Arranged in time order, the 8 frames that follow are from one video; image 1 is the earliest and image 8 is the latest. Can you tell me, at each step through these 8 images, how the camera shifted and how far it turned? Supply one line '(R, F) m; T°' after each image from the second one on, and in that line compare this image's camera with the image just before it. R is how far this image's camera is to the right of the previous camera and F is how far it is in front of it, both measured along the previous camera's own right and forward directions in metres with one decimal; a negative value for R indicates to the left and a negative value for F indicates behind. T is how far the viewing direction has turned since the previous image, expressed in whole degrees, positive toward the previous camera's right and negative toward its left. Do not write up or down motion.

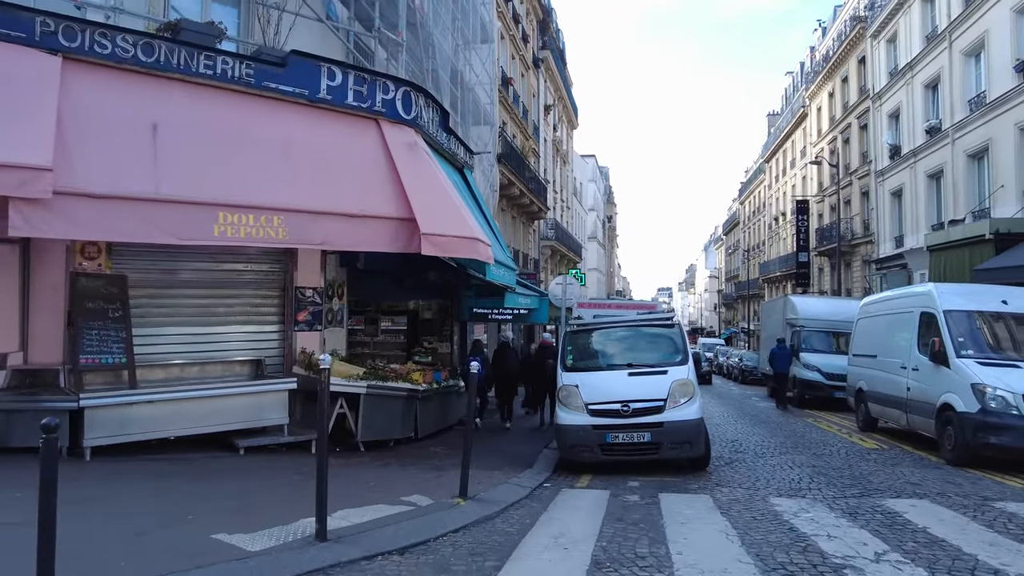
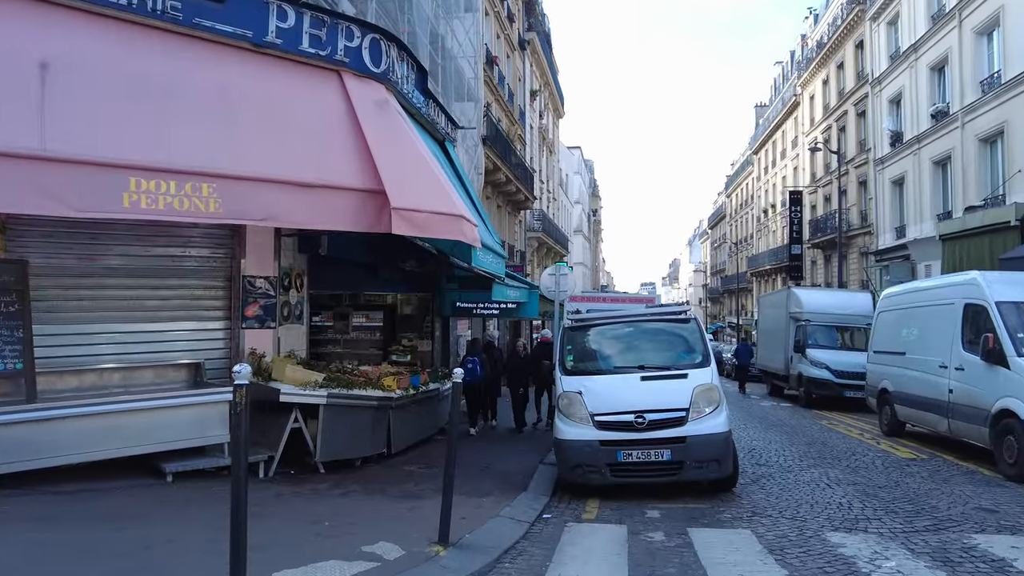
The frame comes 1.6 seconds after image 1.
(-0.1, +1.6) m; +1°
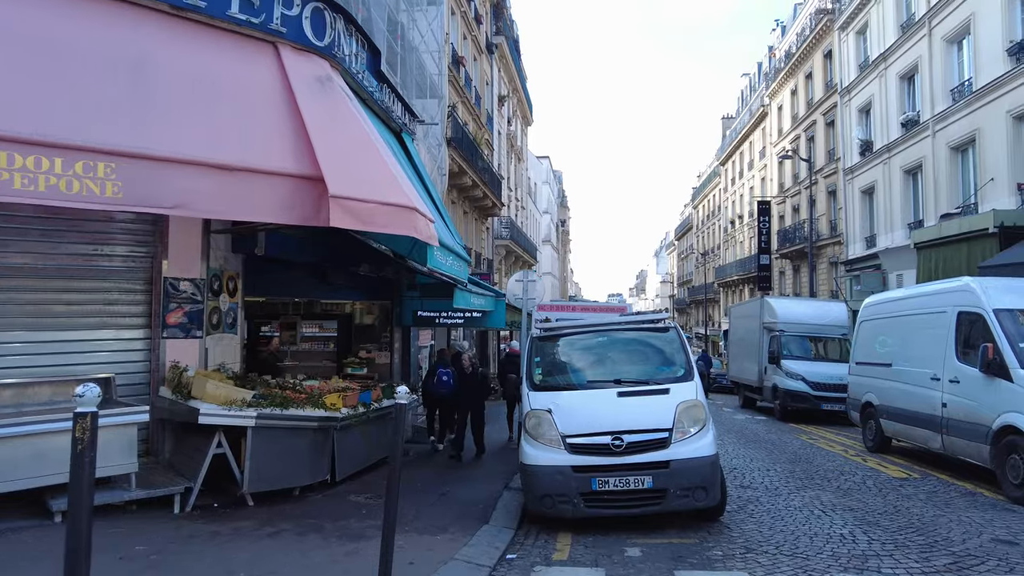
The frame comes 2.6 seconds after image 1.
(+0.1, +1.0) m; +3°
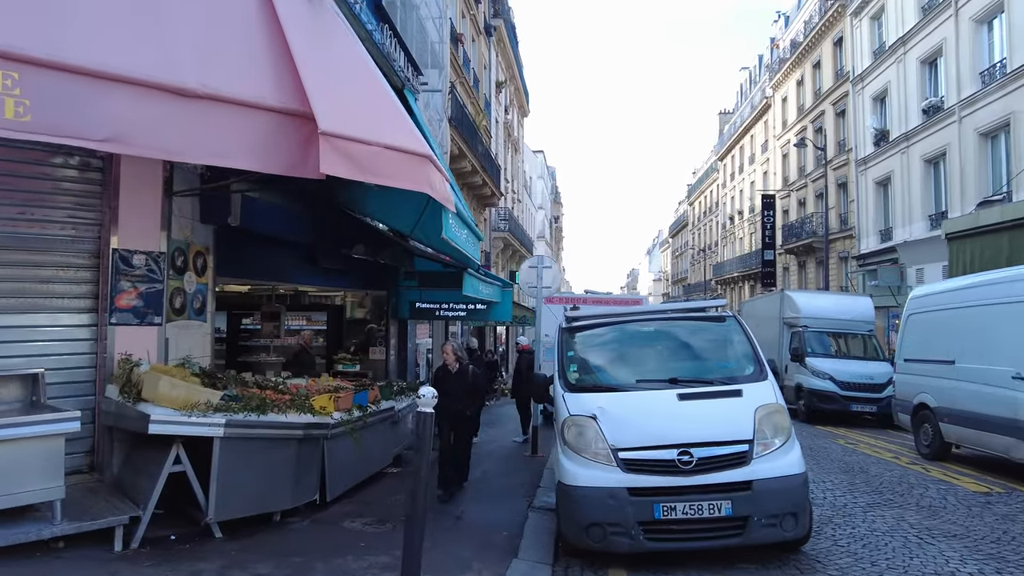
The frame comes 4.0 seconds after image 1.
(-0.4, +1.4) m; +1°
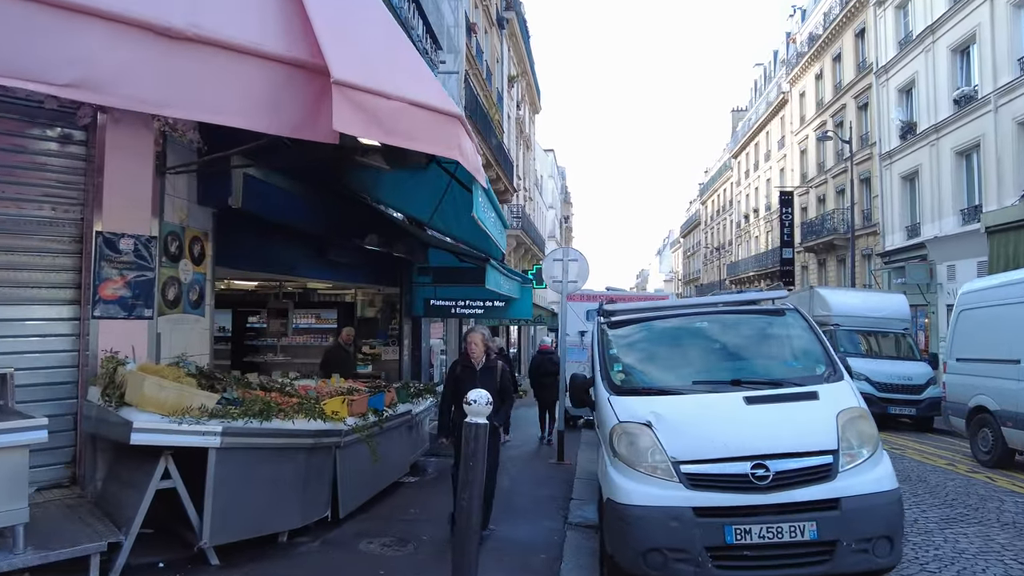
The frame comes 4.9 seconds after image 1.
(-0.2, +0.8) m; -1°
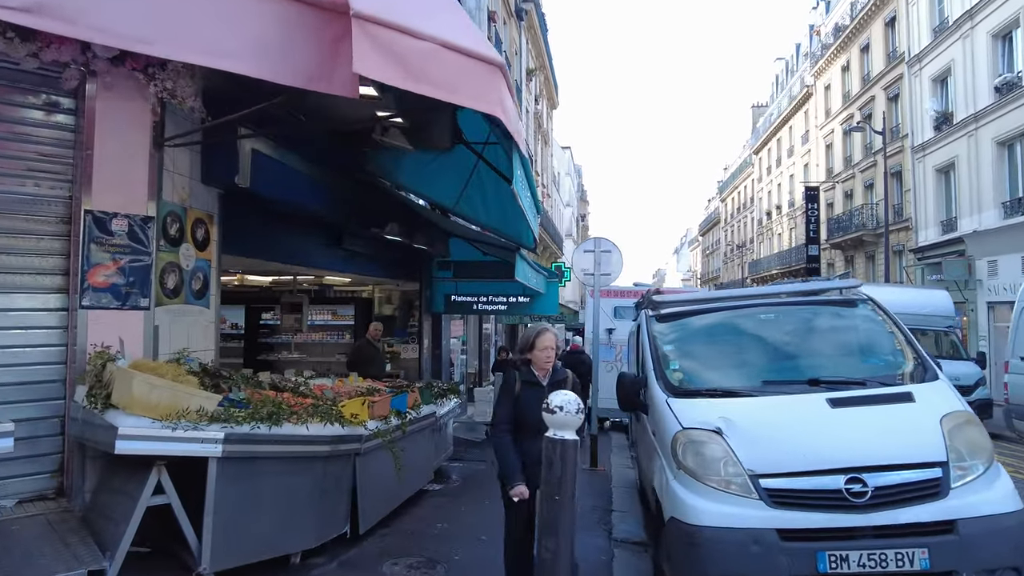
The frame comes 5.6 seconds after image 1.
(-0.2, +0.7) m; -1°
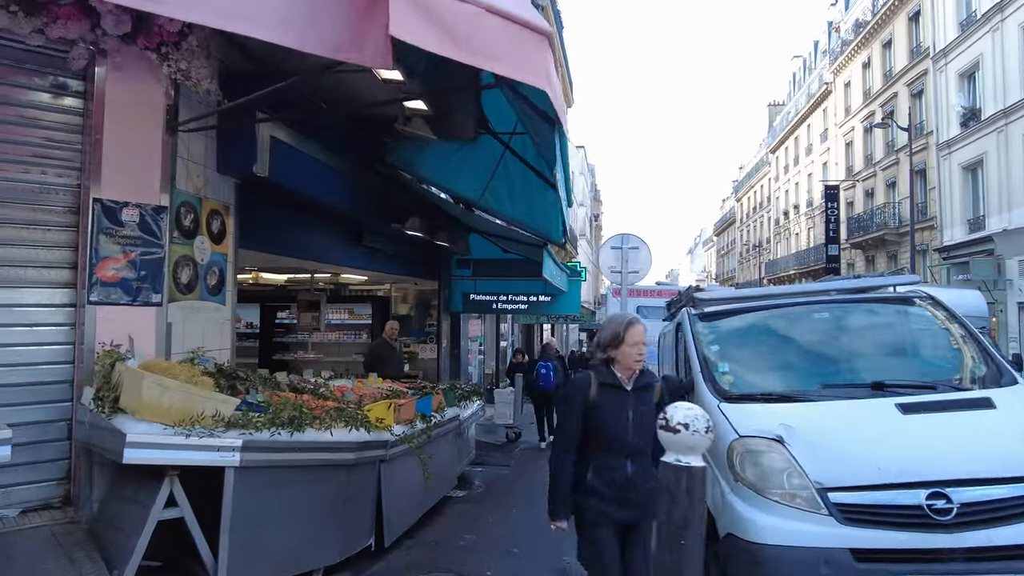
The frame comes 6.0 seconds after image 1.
(-0.2, +0.4) m; -1°
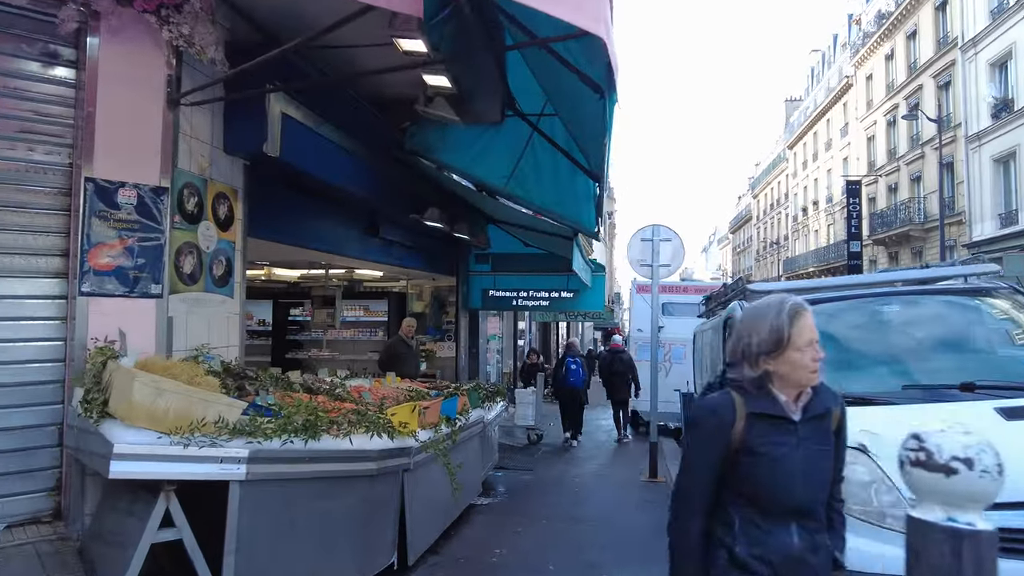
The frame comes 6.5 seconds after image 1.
(-0.2, +0.5) m; -1°
